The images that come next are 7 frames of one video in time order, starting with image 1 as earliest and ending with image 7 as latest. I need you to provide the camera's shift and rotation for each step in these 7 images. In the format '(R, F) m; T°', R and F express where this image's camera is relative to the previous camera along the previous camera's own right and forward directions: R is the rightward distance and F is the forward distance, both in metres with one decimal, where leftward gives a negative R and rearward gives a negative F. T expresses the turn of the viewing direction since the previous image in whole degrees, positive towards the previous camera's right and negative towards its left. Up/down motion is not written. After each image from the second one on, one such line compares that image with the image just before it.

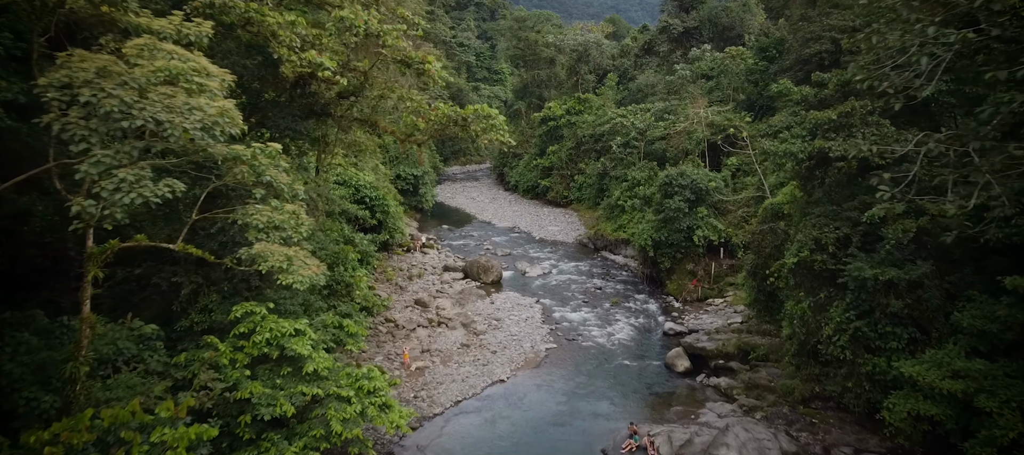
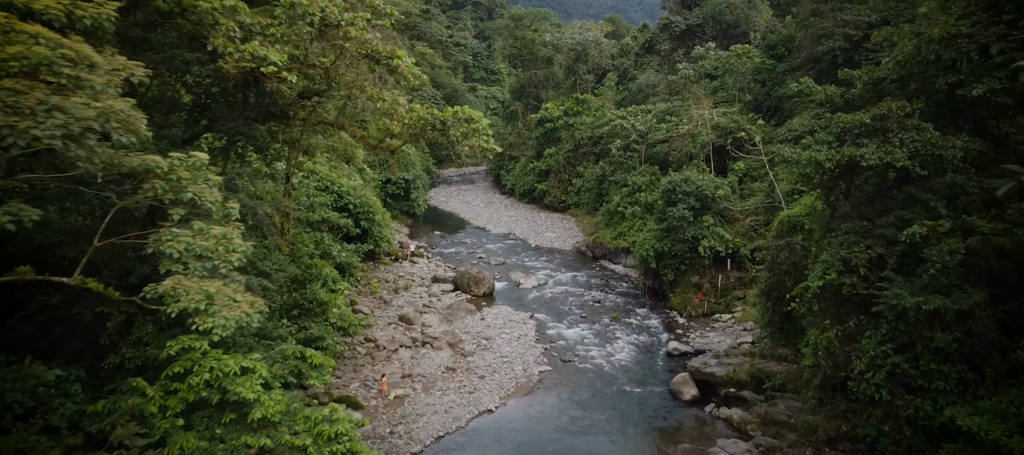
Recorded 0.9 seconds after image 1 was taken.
(+0.2, +1.2) m; 0°
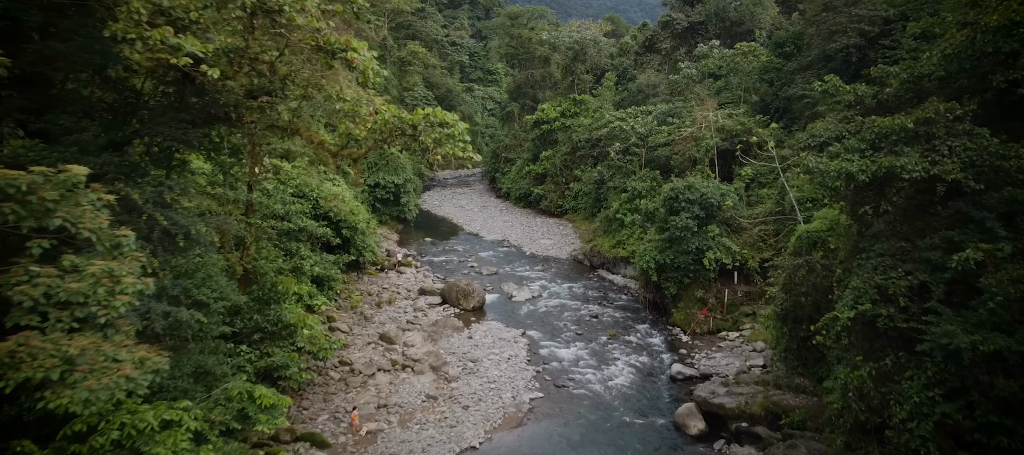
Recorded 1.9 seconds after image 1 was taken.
(+0.2, +1.2) m; 0°
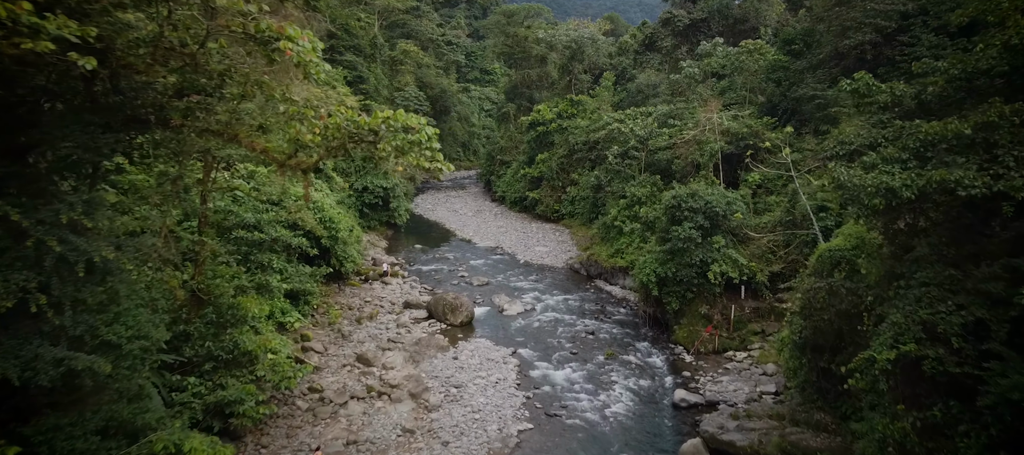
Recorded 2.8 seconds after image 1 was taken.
(+0.2, +1.1) m; 0°
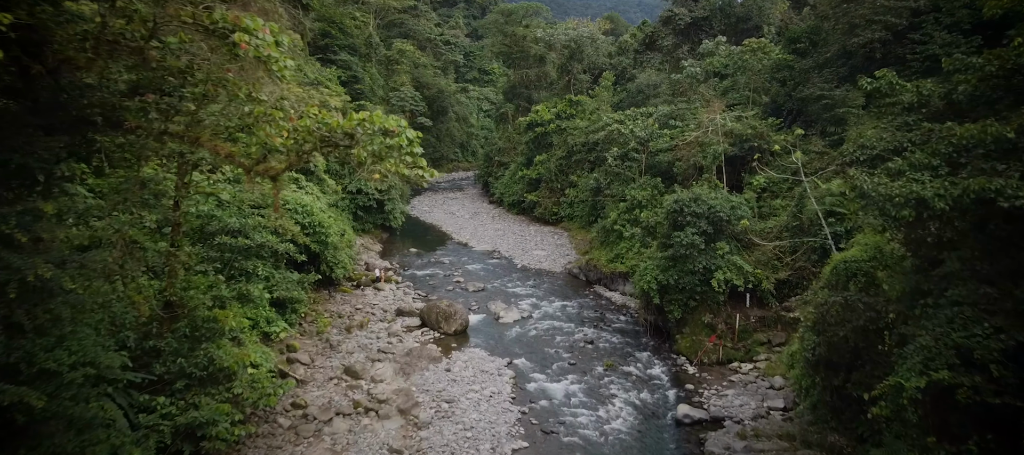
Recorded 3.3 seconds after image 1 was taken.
(+0.1, +0.6) m; 0°
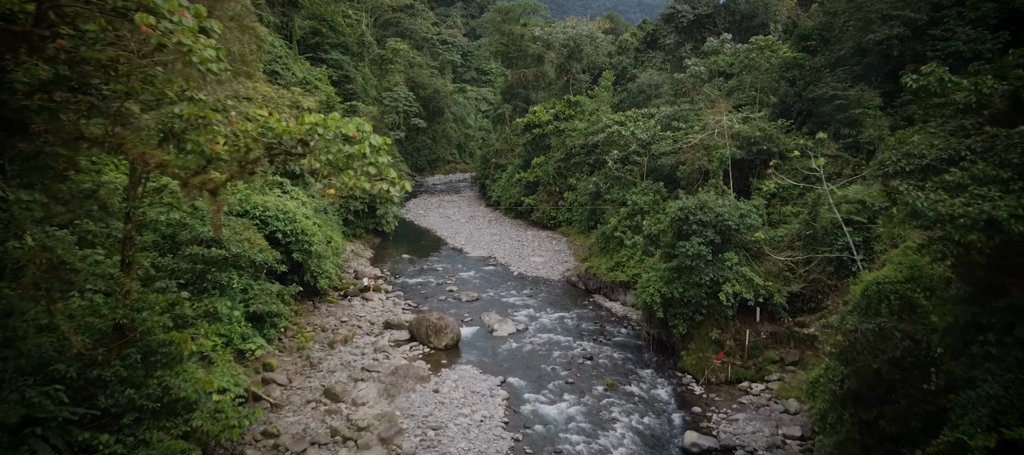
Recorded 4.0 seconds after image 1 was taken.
(+0.1, +0.9) m; 0°
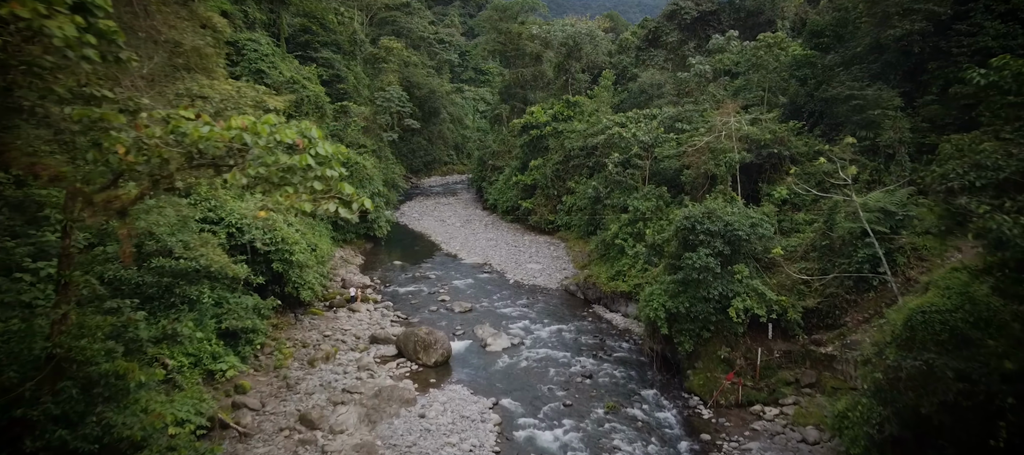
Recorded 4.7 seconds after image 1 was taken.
(+0.1, +0.9) m; 0°
